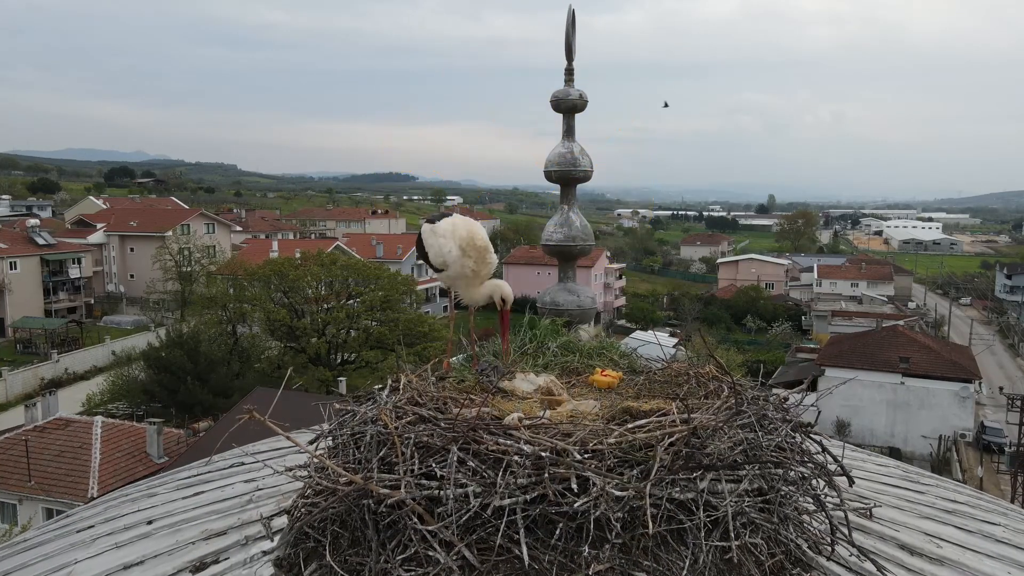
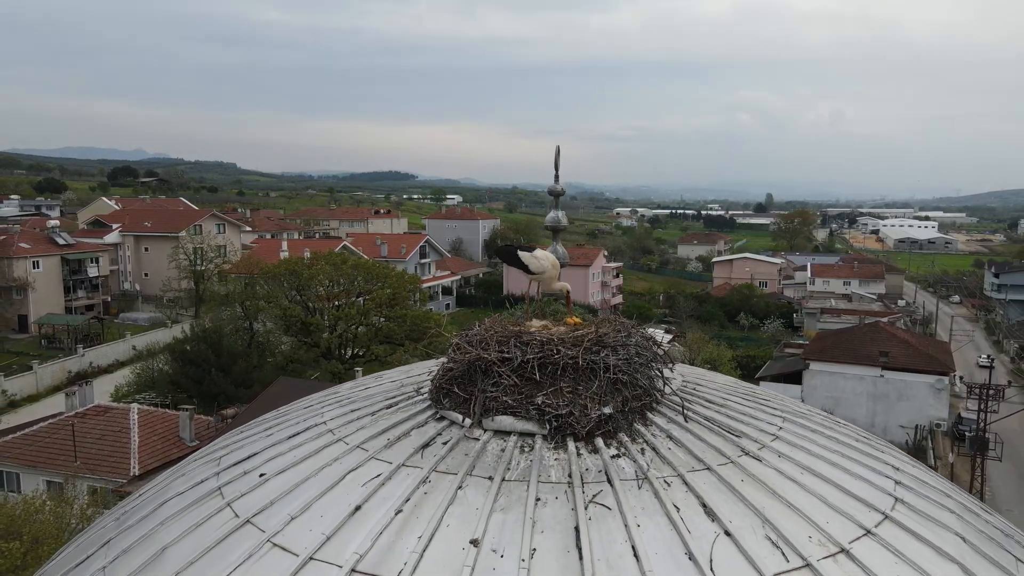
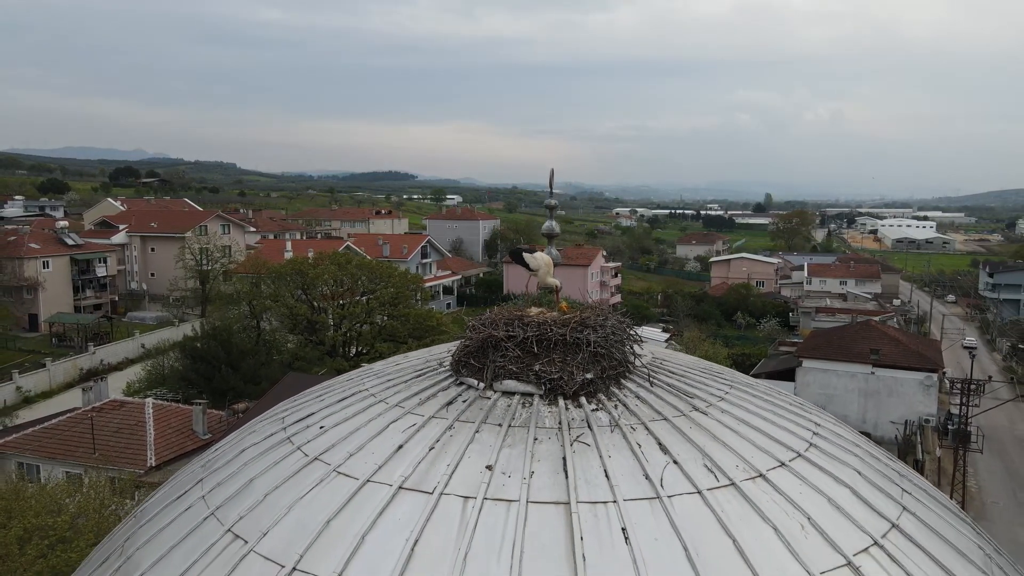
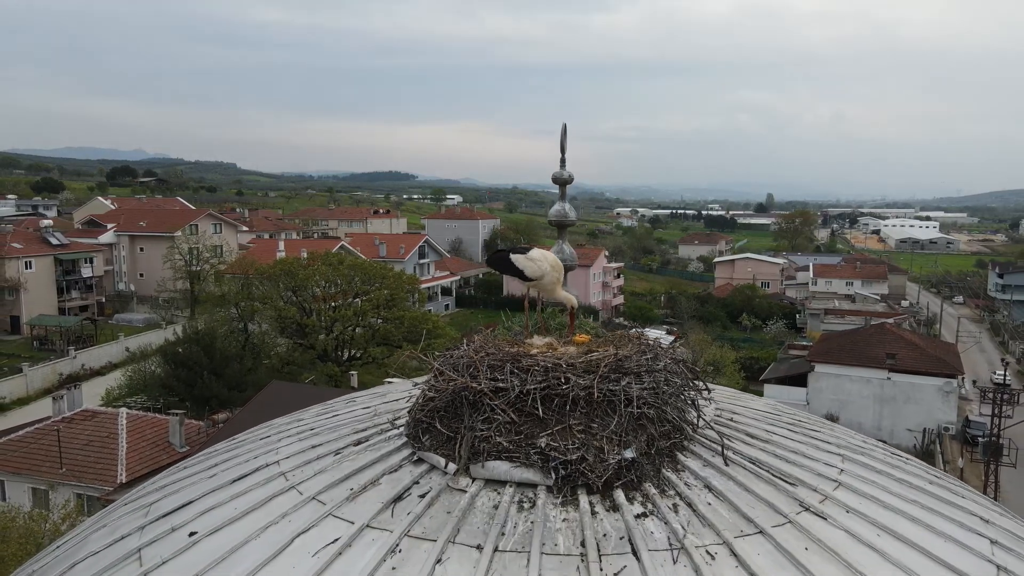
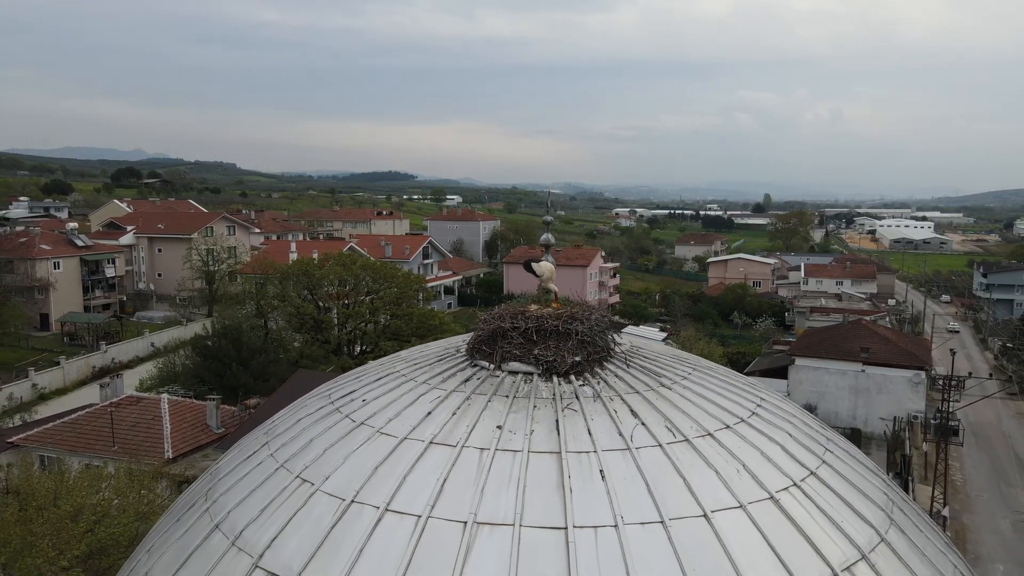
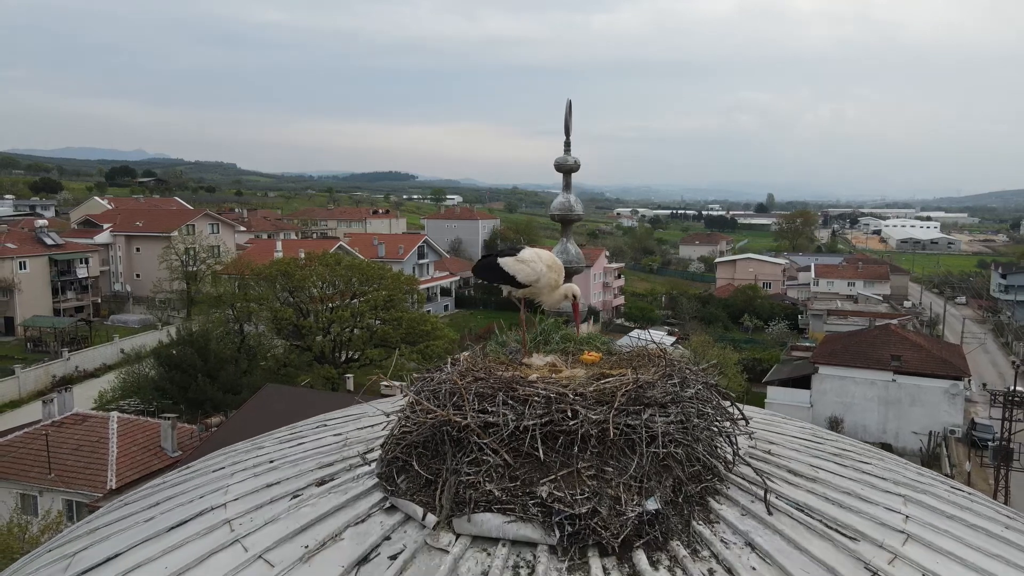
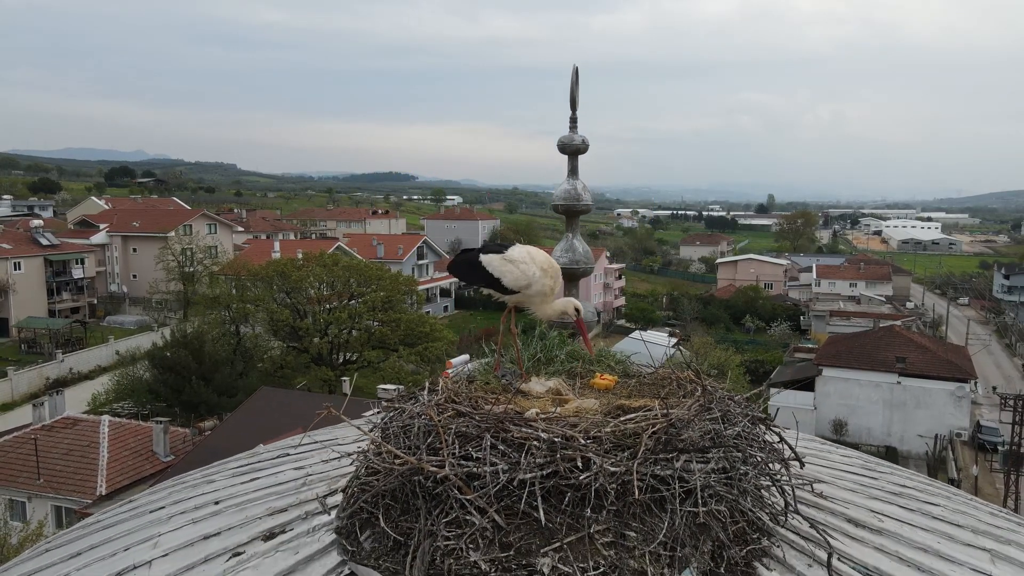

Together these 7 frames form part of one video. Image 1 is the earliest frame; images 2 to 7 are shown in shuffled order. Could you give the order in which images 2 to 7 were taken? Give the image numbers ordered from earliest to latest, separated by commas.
7, 6, 4, 2, 3, 5
